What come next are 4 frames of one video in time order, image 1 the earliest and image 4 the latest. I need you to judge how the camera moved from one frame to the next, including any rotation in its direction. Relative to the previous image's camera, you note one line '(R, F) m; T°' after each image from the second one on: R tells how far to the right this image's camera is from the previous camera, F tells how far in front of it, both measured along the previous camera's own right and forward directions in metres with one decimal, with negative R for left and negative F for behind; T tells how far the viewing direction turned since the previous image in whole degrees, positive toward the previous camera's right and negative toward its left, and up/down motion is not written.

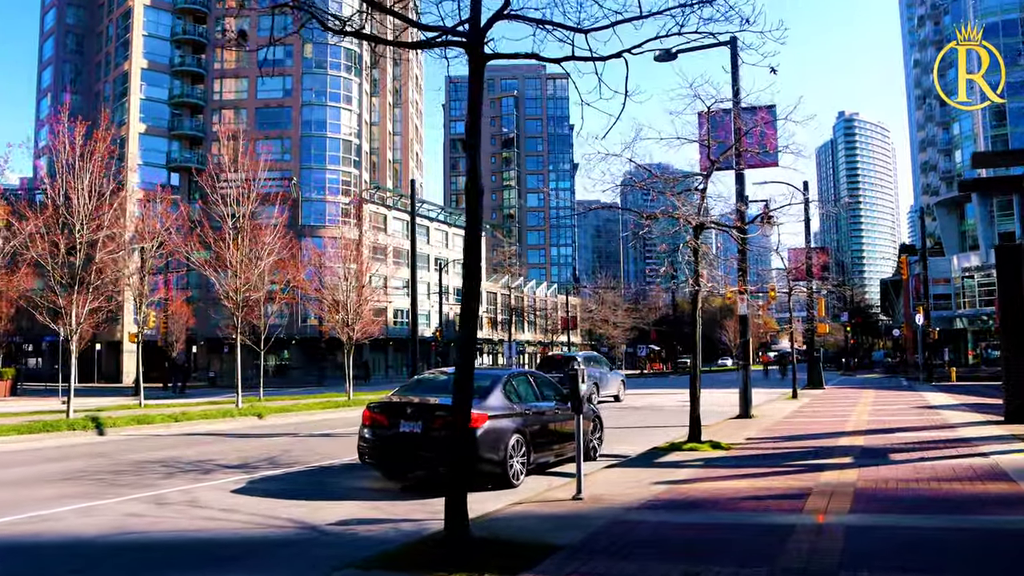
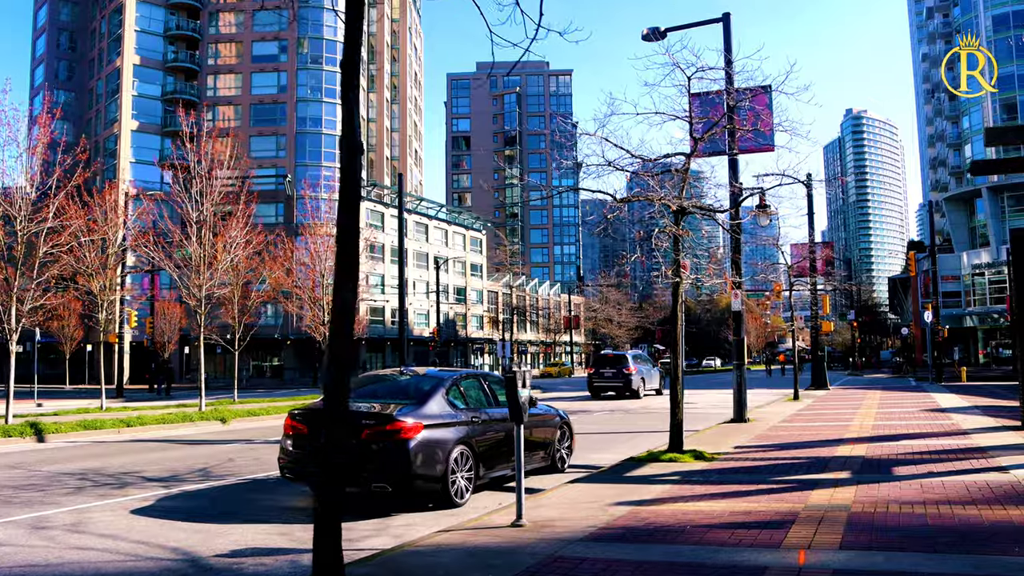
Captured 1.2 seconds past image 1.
(+0.6, +1.2) m; -1°
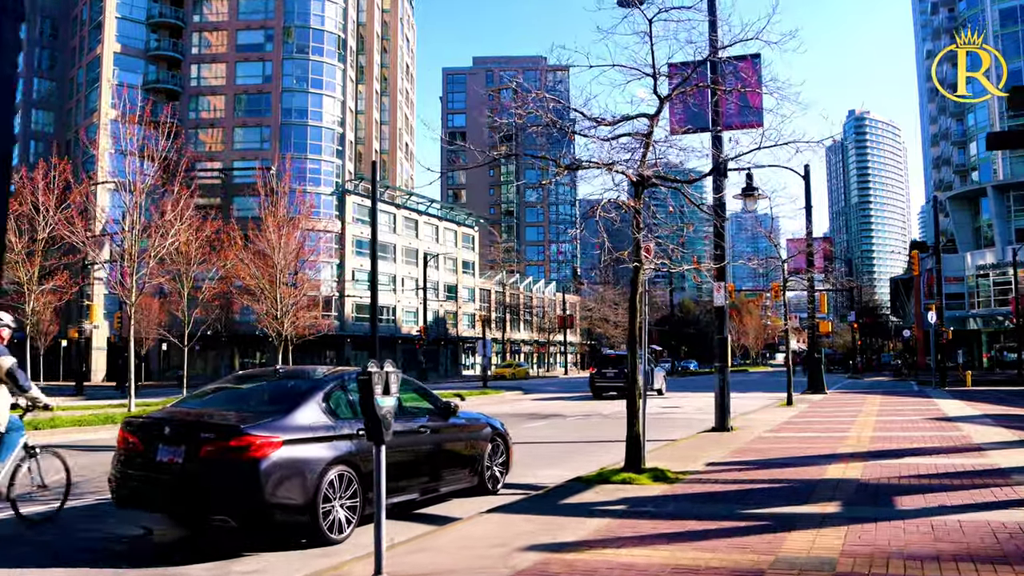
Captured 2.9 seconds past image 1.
(+0.8, +1.8) m; 0°
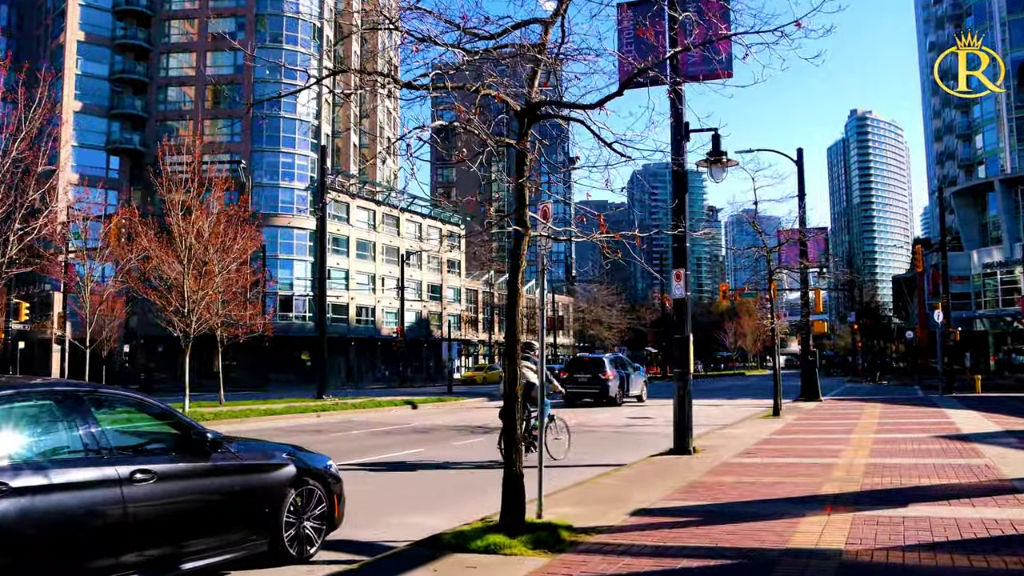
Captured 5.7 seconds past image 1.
(+1.3, +2.7) m; 0°
